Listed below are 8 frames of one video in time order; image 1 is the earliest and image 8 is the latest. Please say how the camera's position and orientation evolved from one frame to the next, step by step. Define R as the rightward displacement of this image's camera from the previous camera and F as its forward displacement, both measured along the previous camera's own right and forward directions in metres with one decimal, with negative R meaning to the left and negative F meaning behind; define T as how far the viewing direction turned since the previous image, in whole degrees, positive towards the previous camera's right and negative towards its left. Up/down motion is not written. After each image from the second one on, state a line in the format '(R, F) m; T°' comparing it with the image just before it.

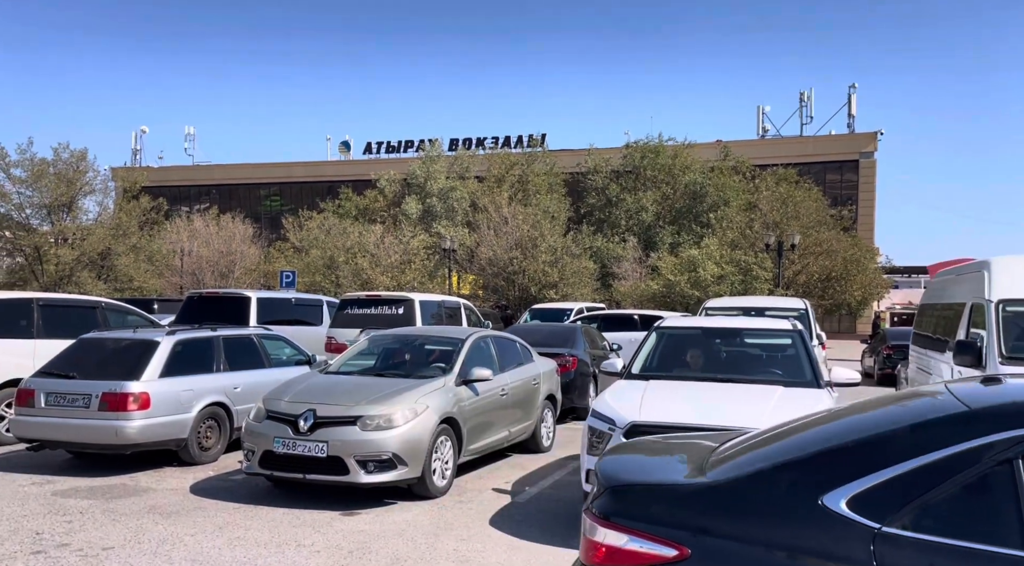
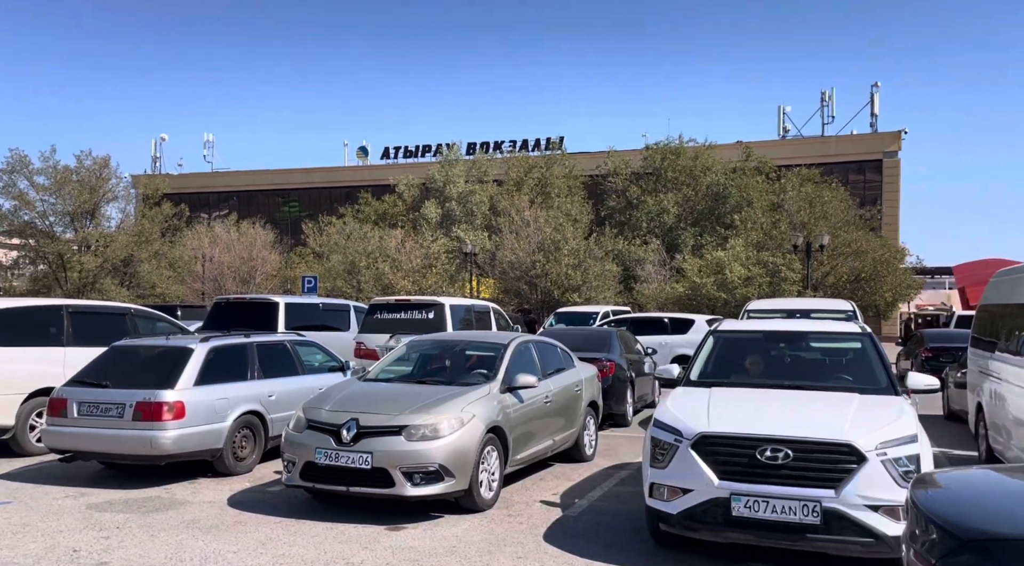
(-0.3, +0.3) m; -1°
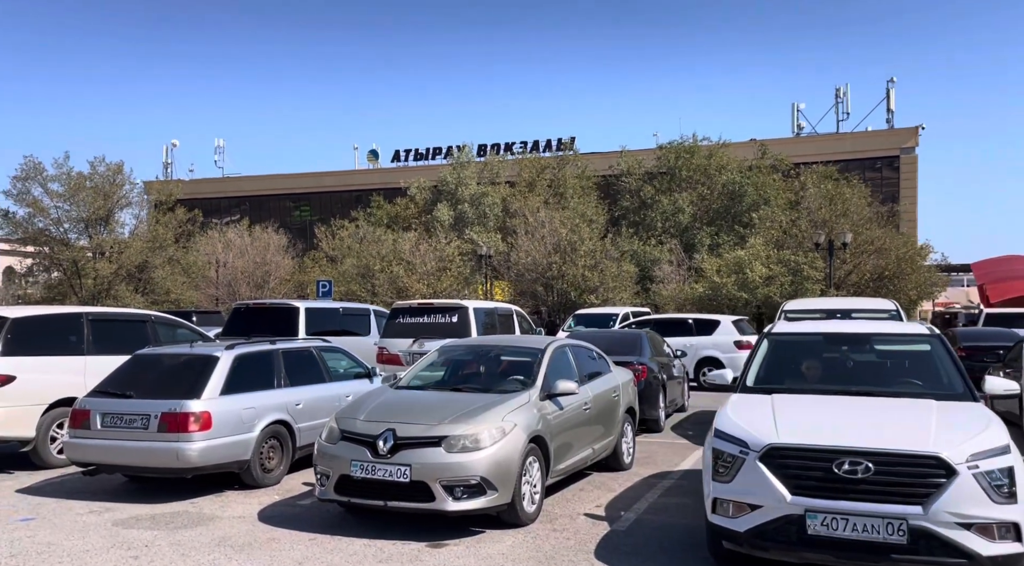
(-0.2, +0.3) m; -1°
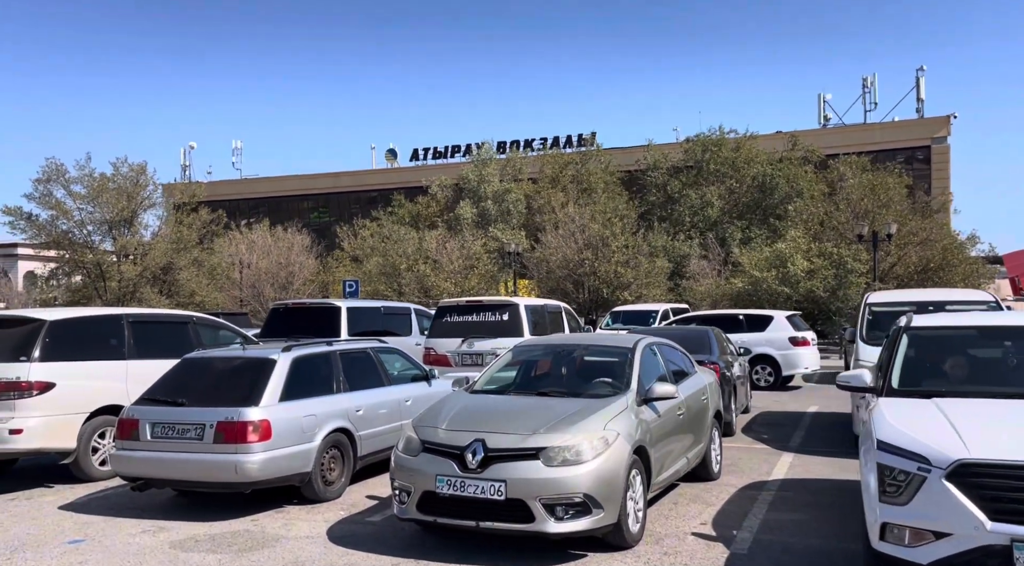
(-0.6, +0.7) m; -1°
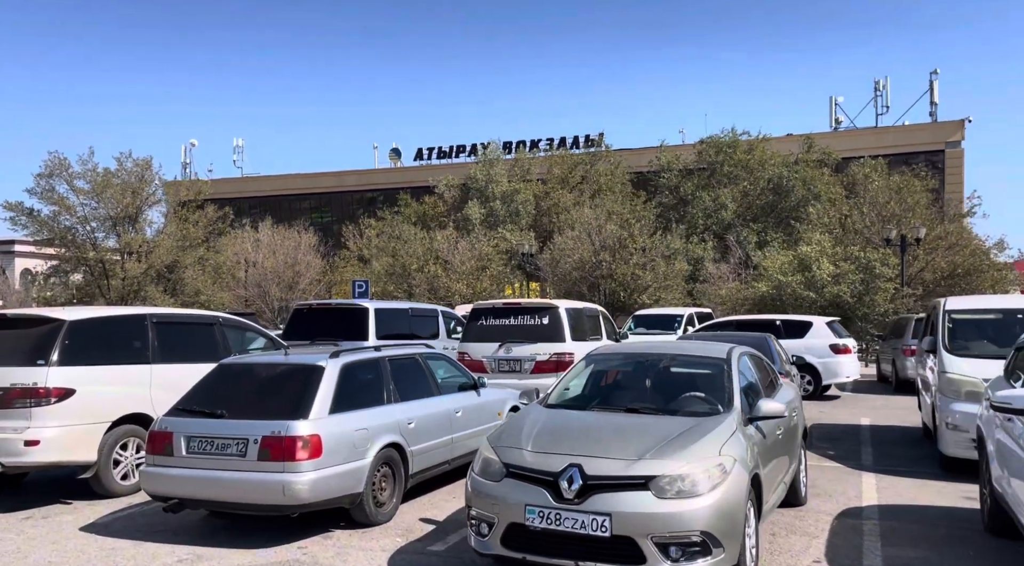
(-0.6, +0.8) m; 0°
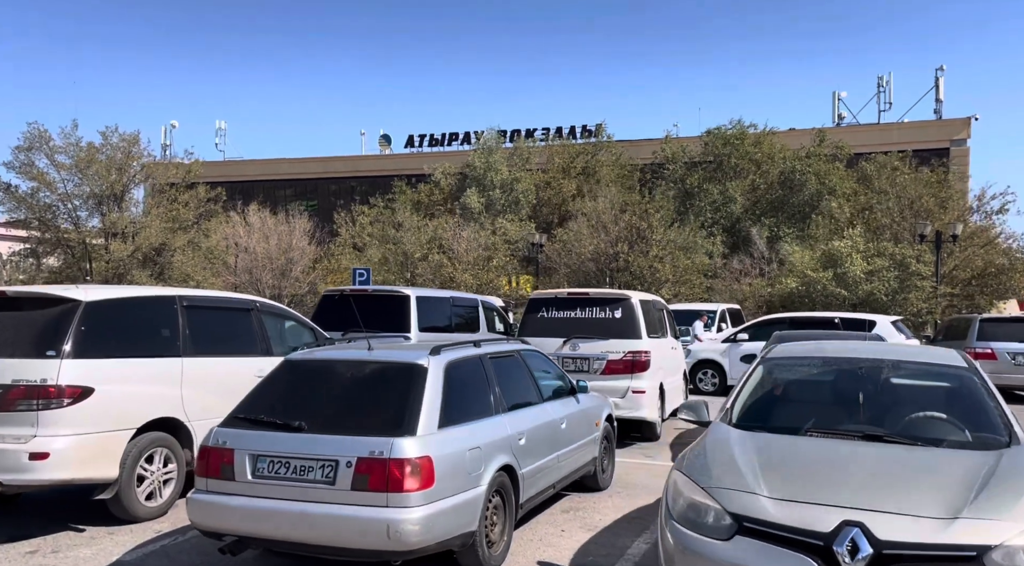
(-1.1, +1.6) m; +1°
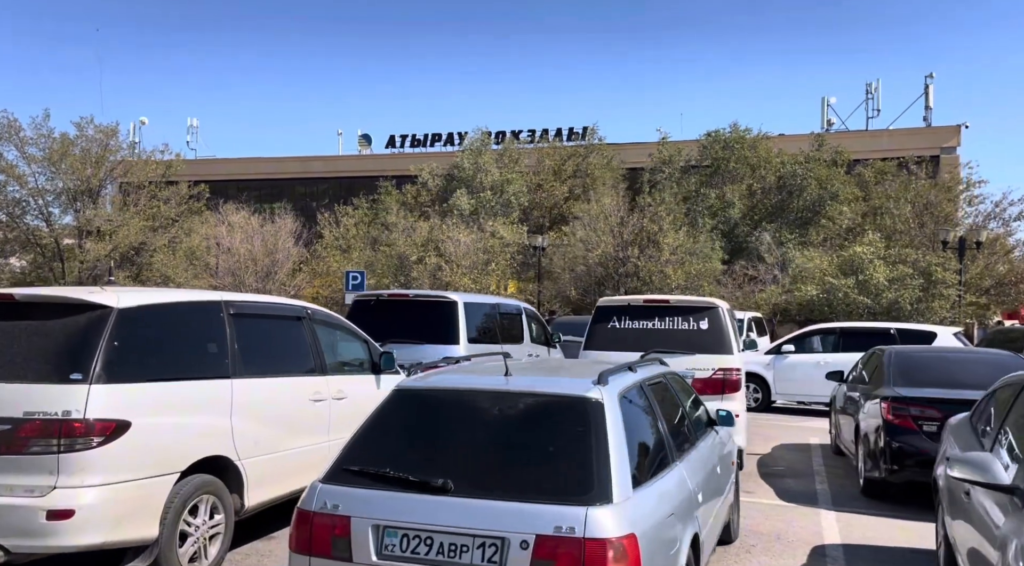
(-1.1, +1.4) m; +2°
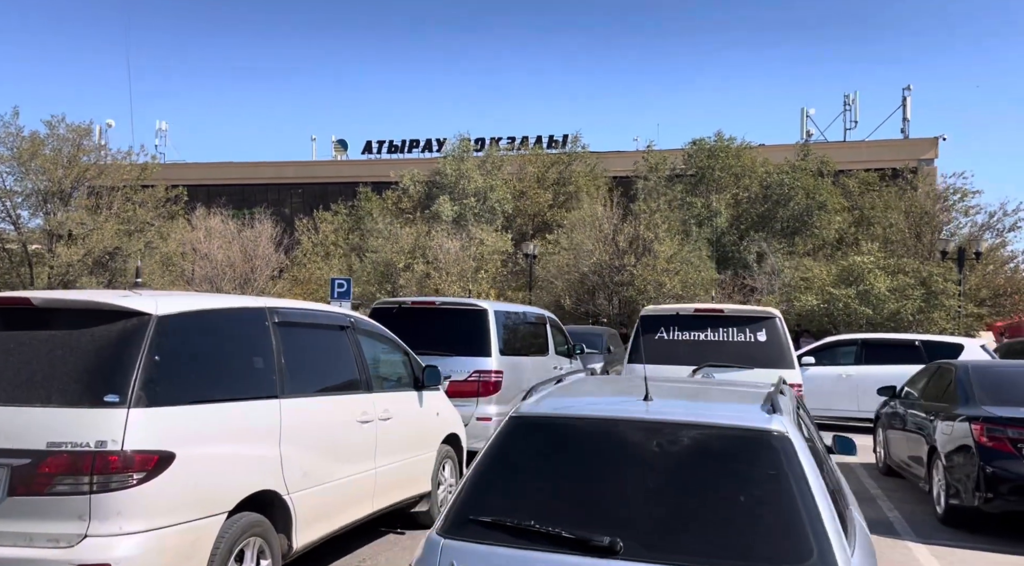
(-0.7, +0.8) m; +2°
